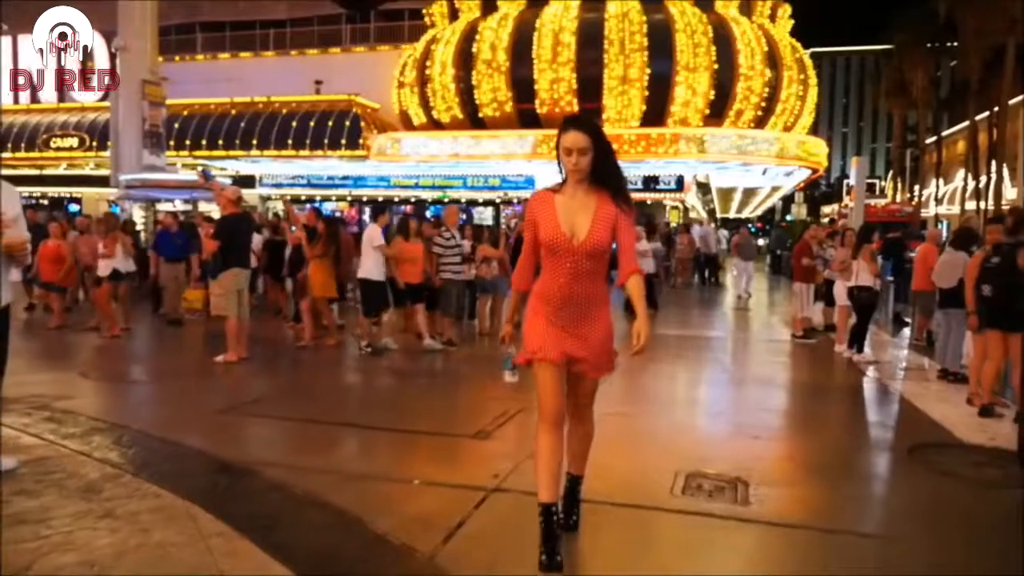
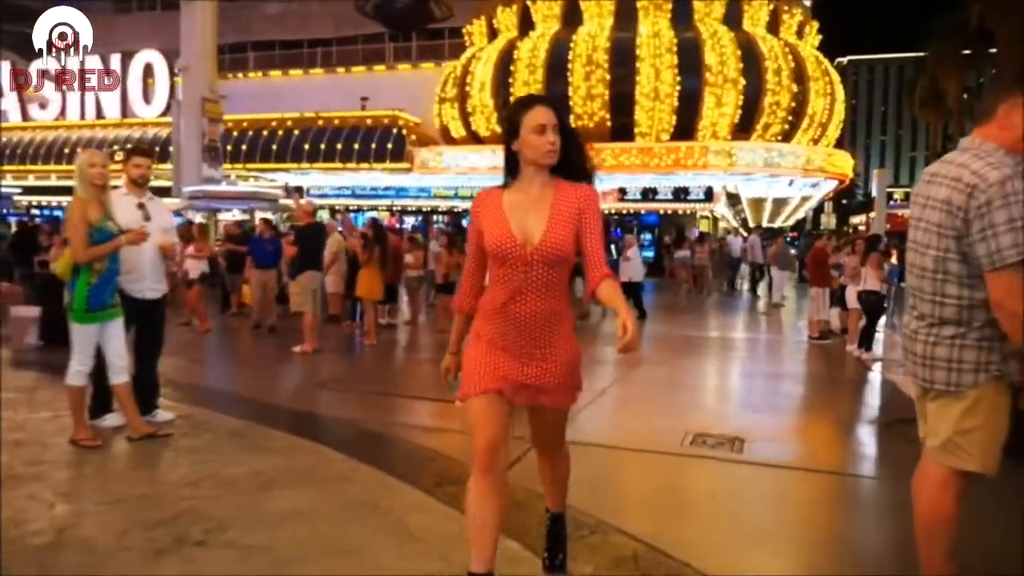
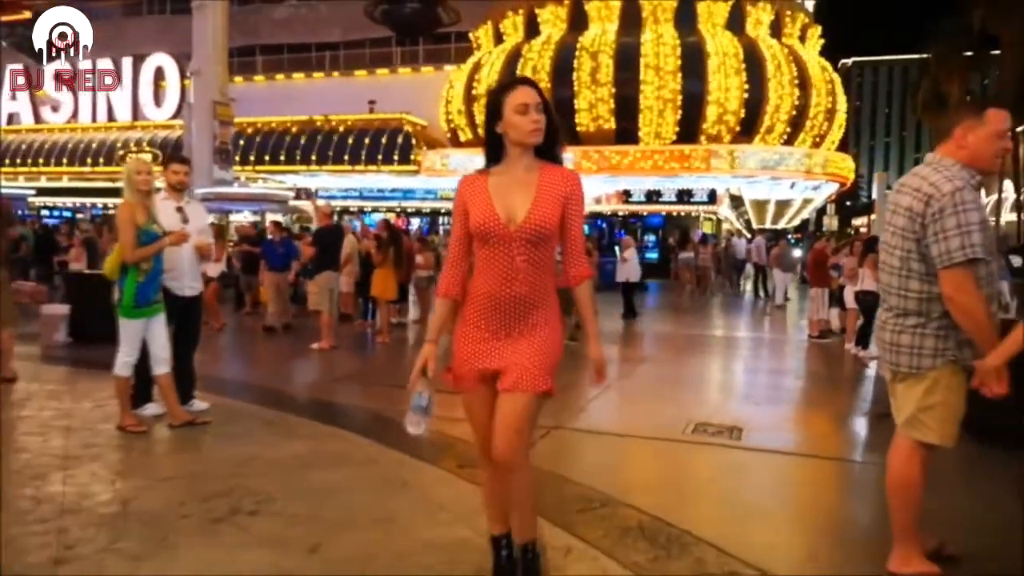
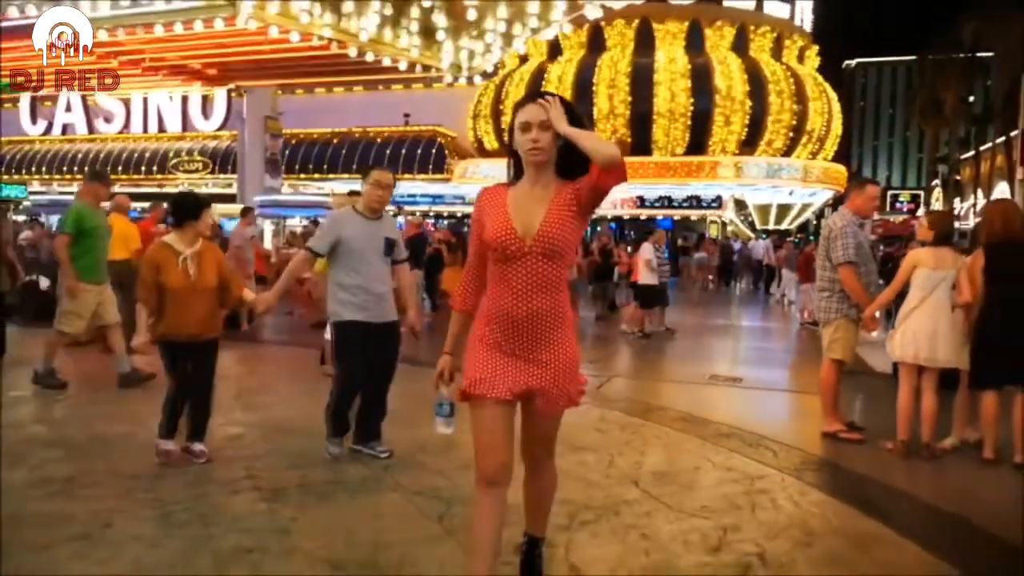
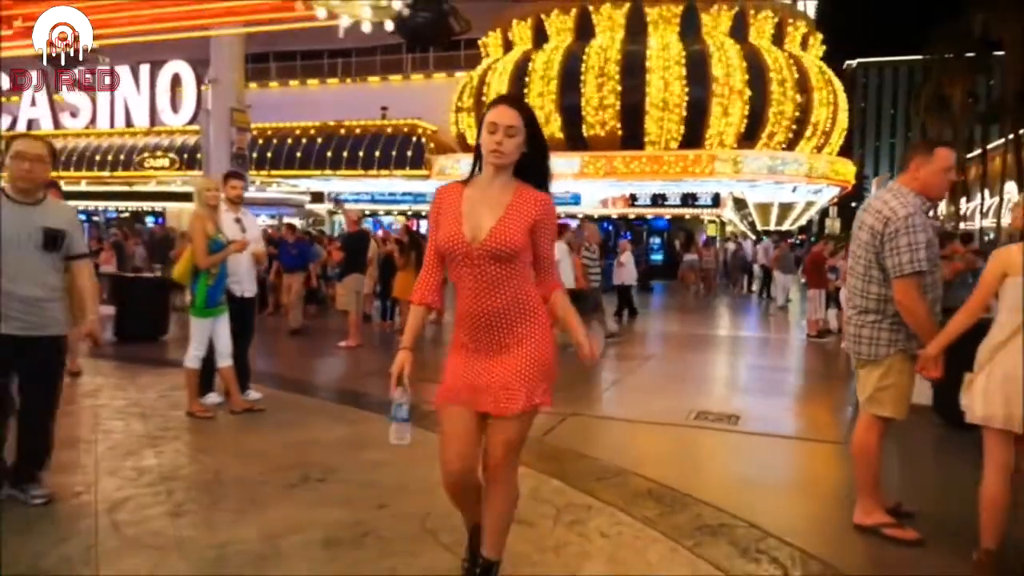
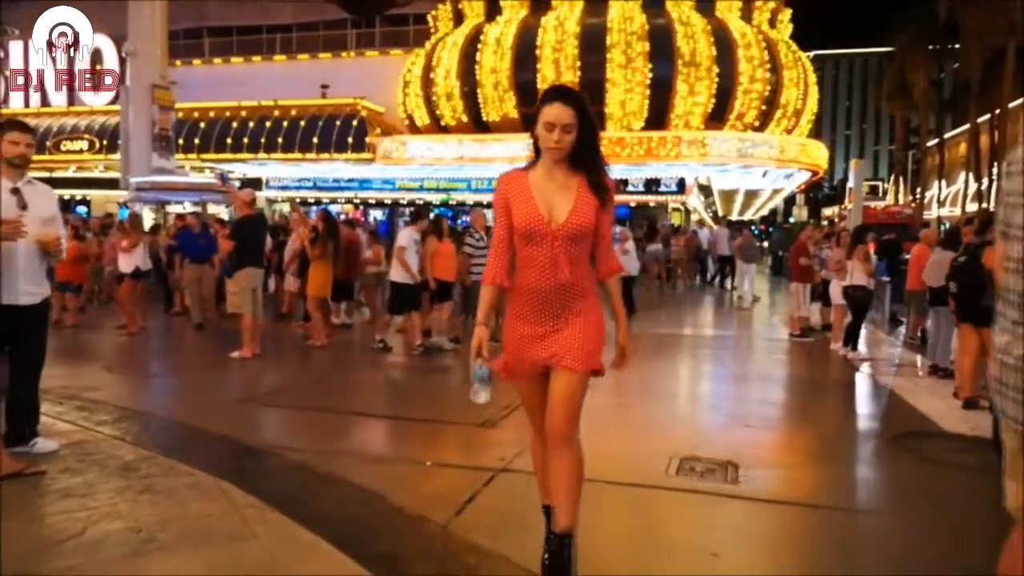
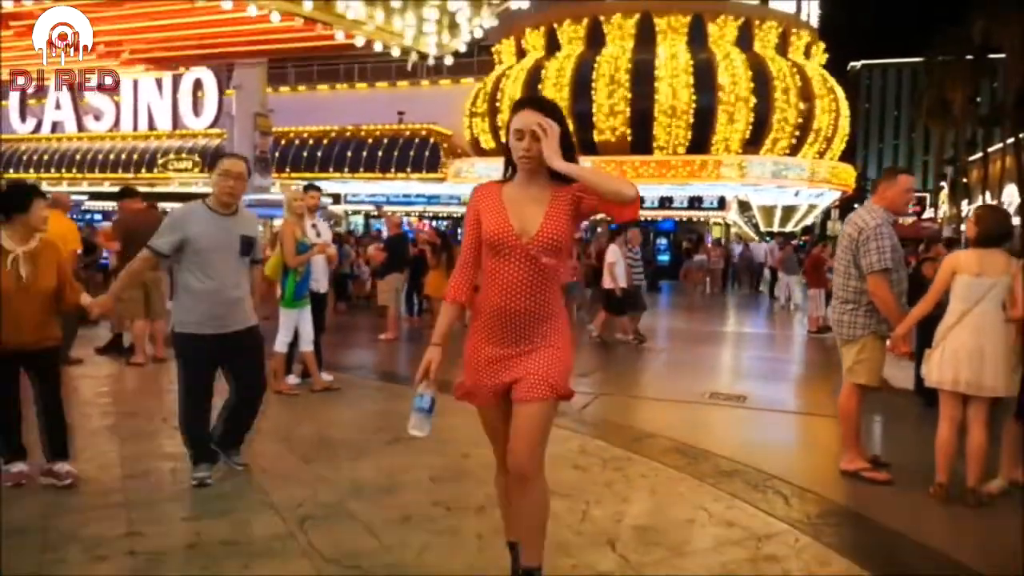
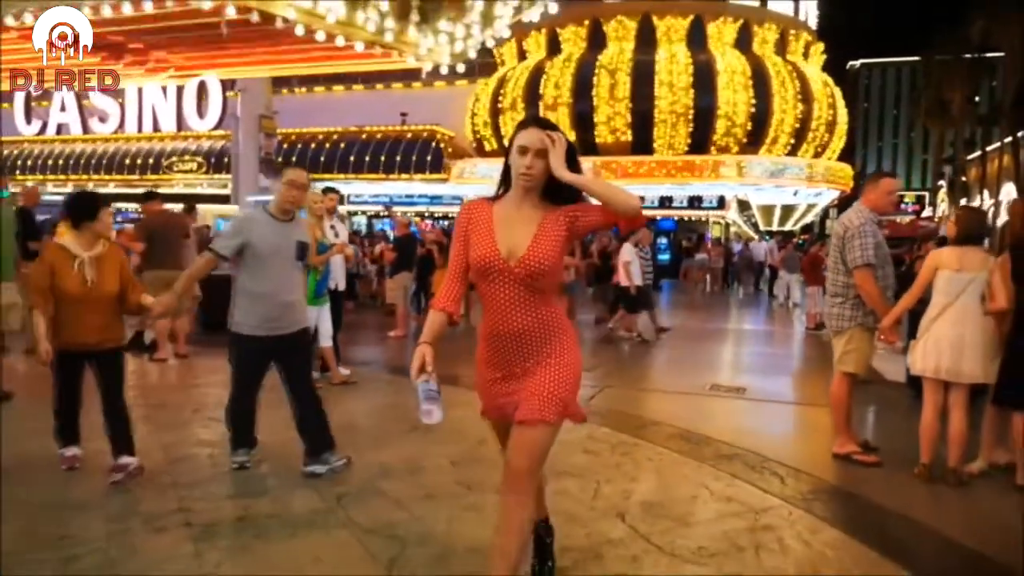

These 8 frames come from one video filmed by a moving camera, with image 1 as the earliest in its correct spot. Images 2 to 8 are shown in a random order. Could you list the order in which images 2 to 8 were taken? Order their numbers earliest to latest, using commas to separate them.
6, 2, 3, 5, 7, 8, 4
